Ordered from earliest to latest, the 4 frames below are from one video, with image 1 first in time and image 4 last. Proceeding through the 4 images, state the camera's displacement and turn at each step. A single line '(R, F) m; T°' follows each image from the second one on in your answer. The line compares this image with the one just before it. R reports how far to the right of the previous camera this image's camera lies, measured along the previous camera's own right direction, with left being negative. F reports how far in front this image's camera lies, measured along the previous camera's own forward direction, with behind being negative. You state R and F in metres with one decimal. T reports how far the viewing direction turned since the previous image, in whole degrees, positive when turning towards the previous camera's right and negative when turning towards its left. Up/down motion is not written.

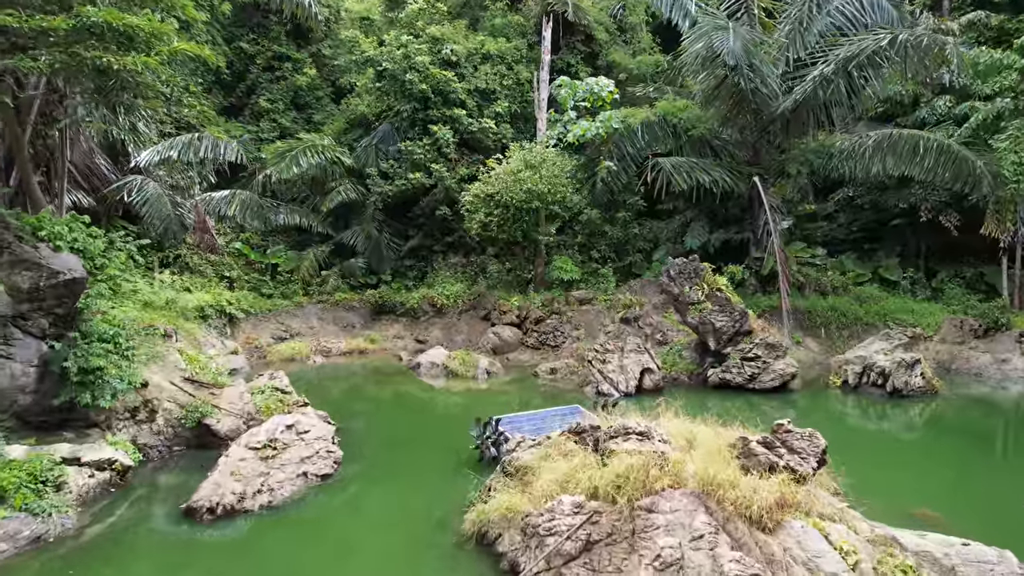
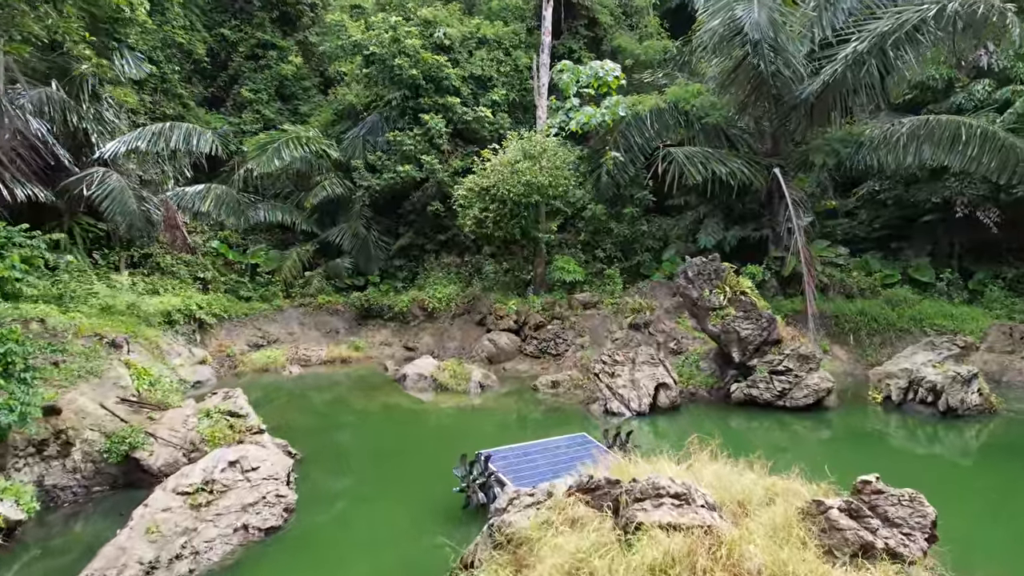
(0.0, +1.0) m; 0°
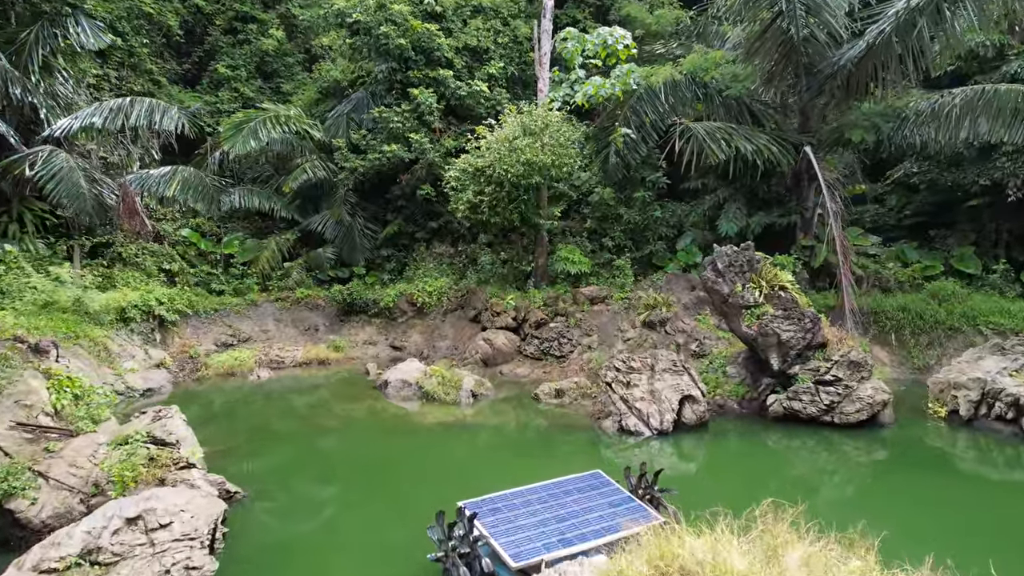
(0.0, +1.1) m; 0°
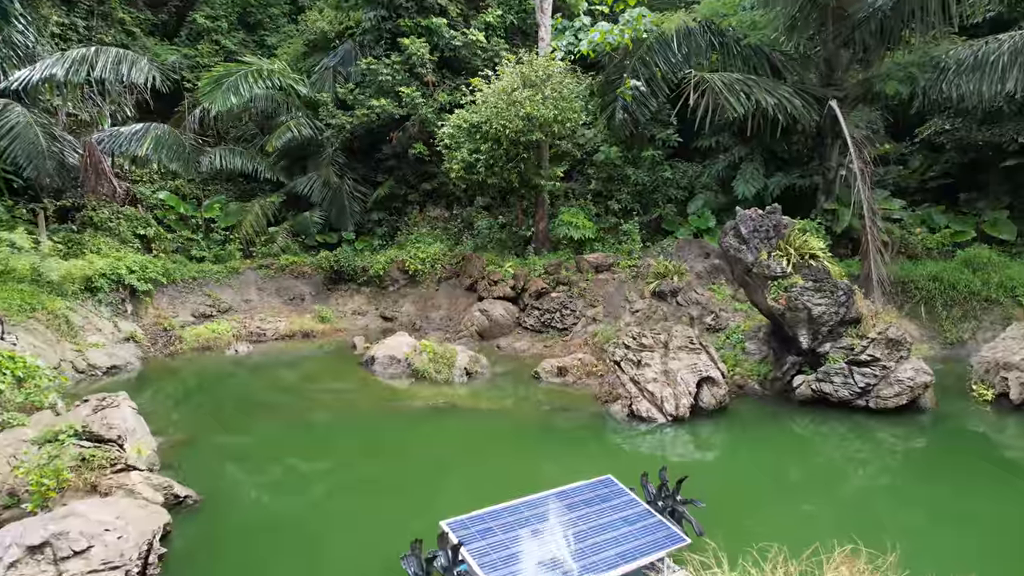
(0.0, +0.7) m; 0°
